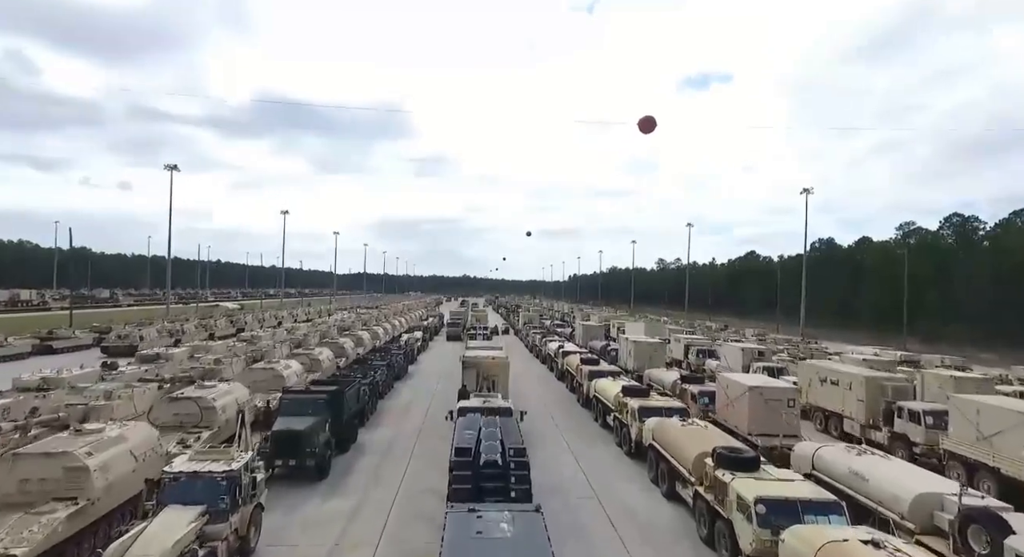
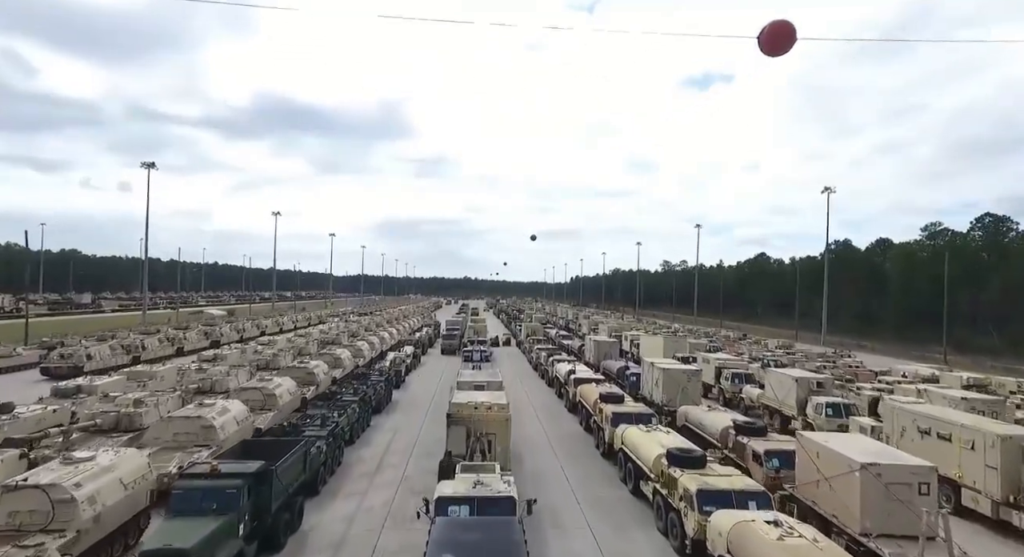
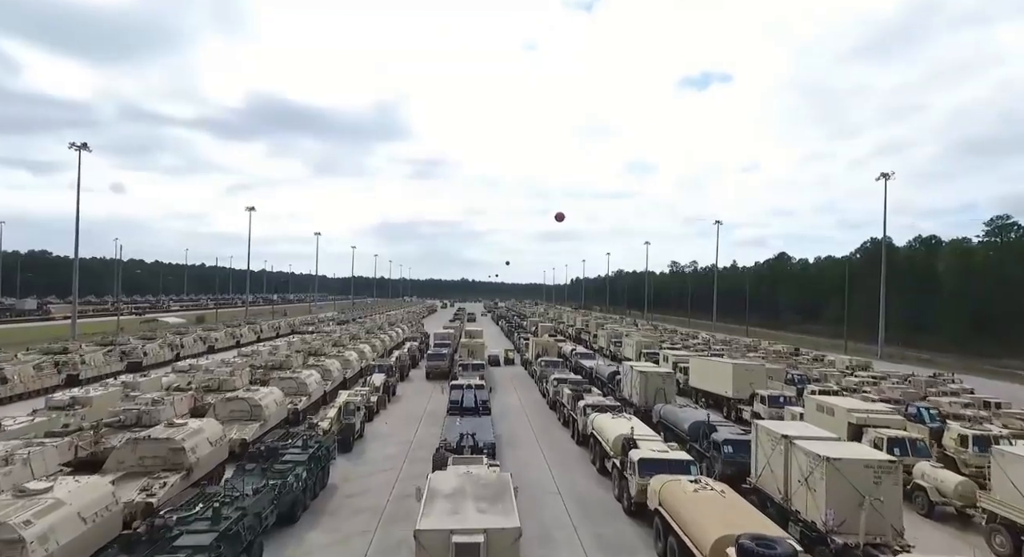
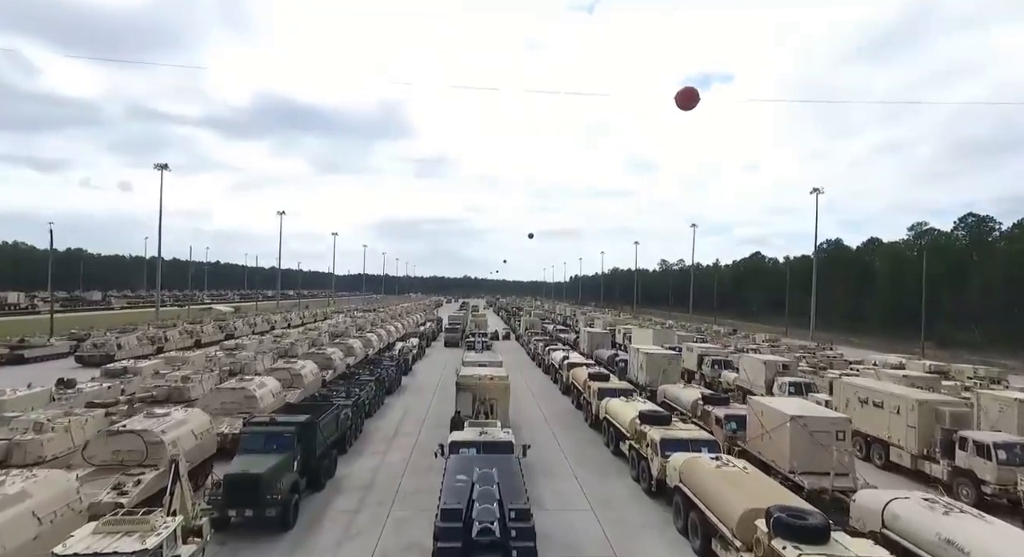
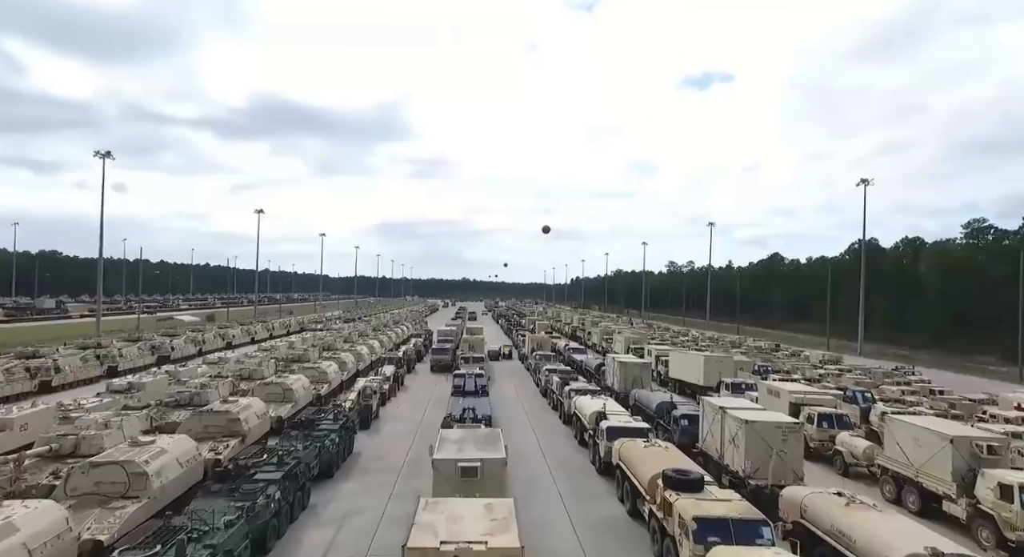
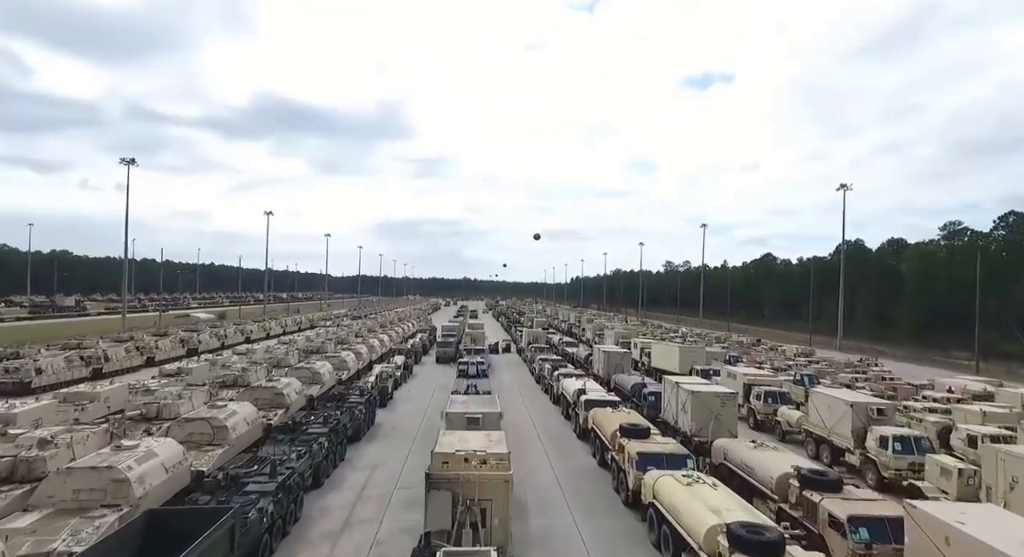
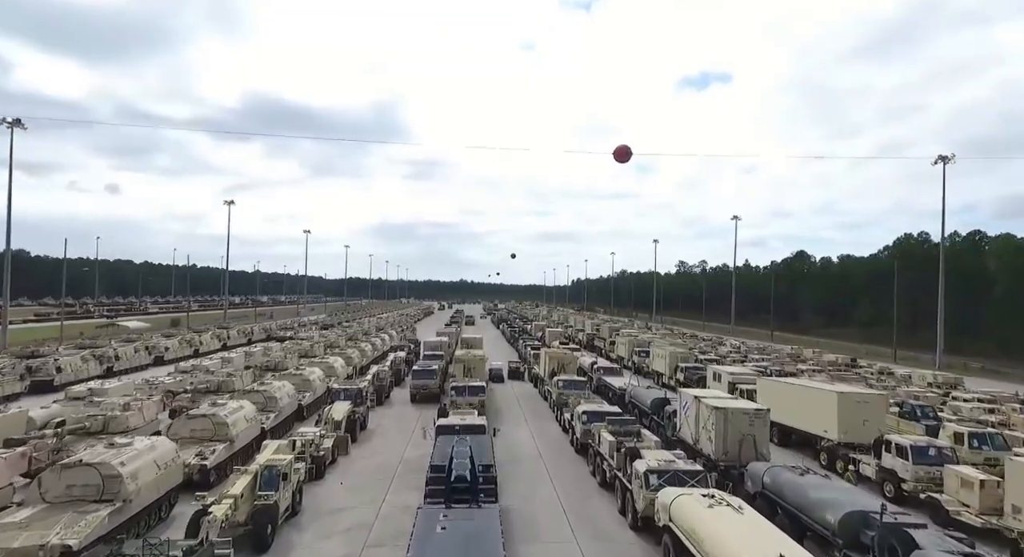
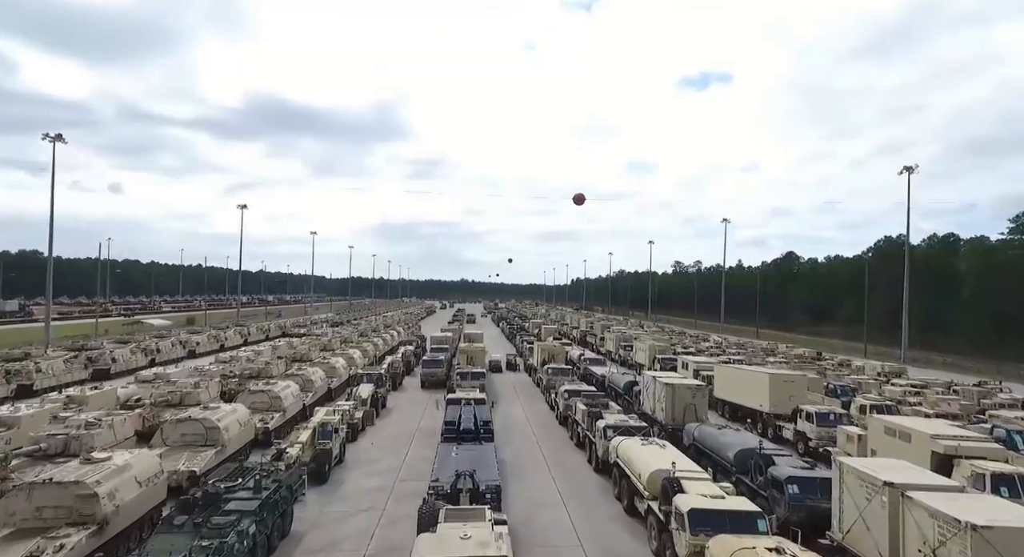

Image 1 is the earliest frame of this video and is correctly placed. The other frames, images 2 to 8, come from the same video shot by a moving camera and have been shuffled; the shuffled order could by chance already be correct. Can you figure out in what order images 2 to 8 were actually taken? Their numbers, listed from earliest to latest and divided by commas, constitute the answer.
4, 2, 6, 5, 3, 8, 7
